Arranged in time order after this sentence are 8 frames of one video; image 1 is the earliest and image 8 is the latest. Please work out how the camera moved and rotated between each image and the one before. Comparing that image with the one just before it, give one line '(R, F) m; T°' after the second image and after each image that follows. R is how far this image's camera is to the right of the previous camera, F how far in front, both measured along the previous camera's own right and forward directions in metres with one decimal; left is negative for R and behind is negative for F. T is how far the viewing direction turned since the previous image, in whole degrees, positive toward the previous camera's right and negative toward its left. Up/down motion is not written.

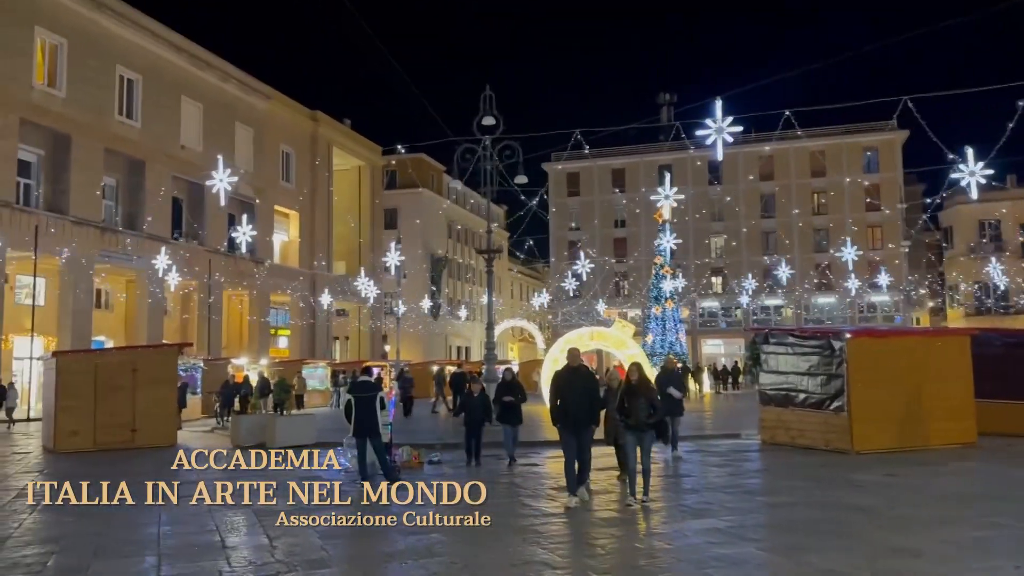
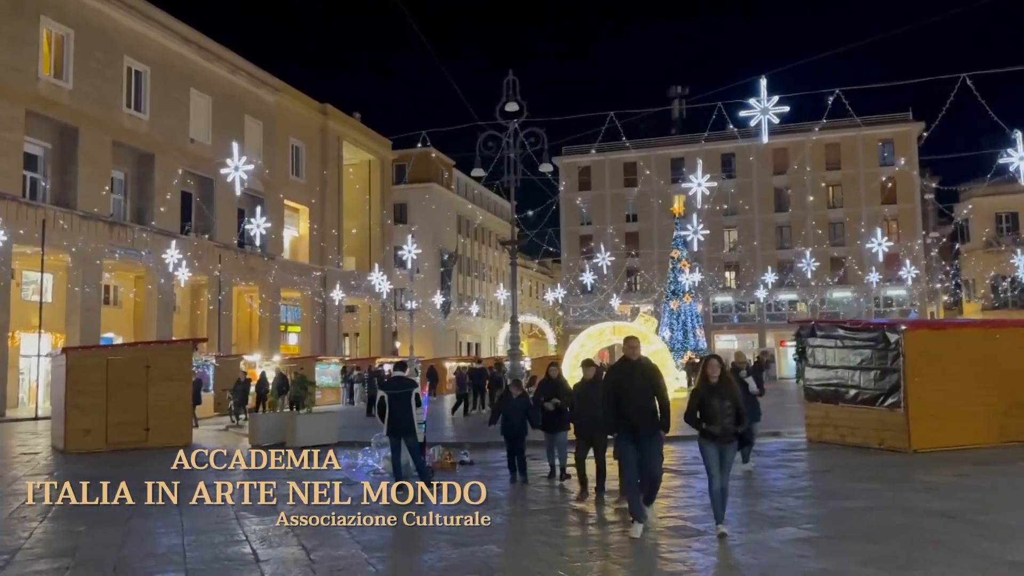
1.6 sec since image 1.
(-0.5, +0.8) m; 0°
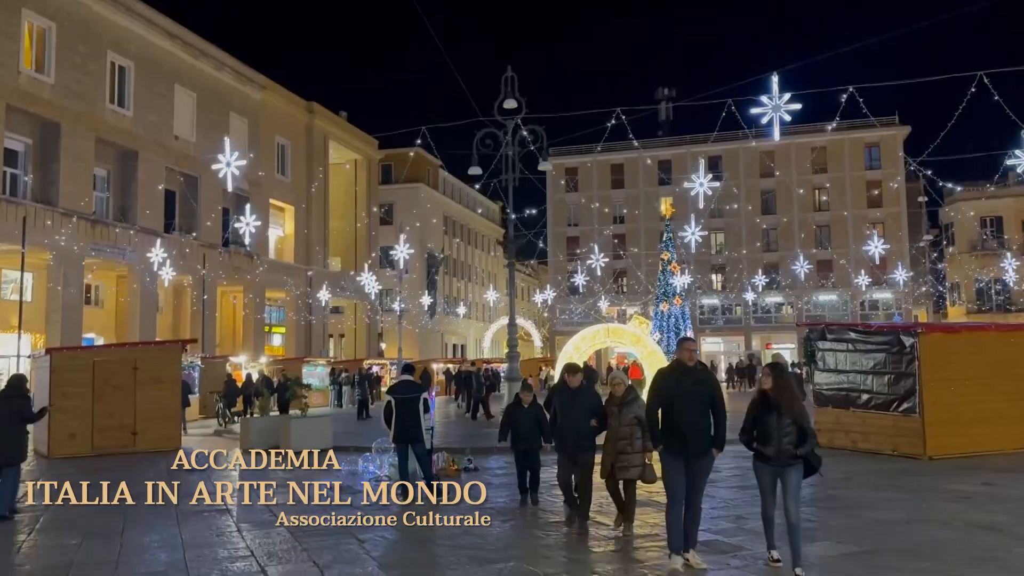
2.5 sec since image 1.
(-0.3, +0.5) m; +1°
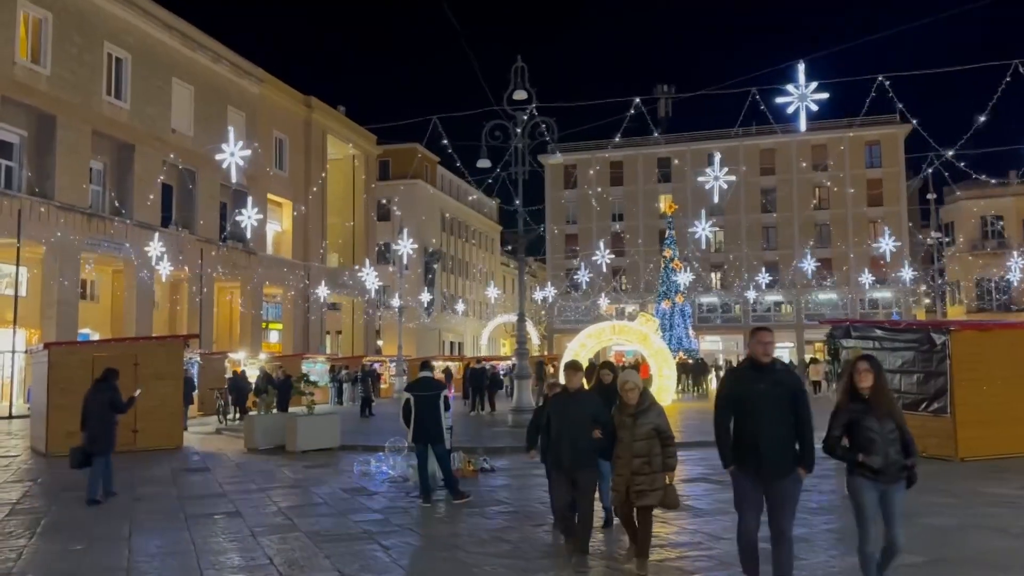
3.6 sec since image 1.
(-0.3, +0.5) m; 0°
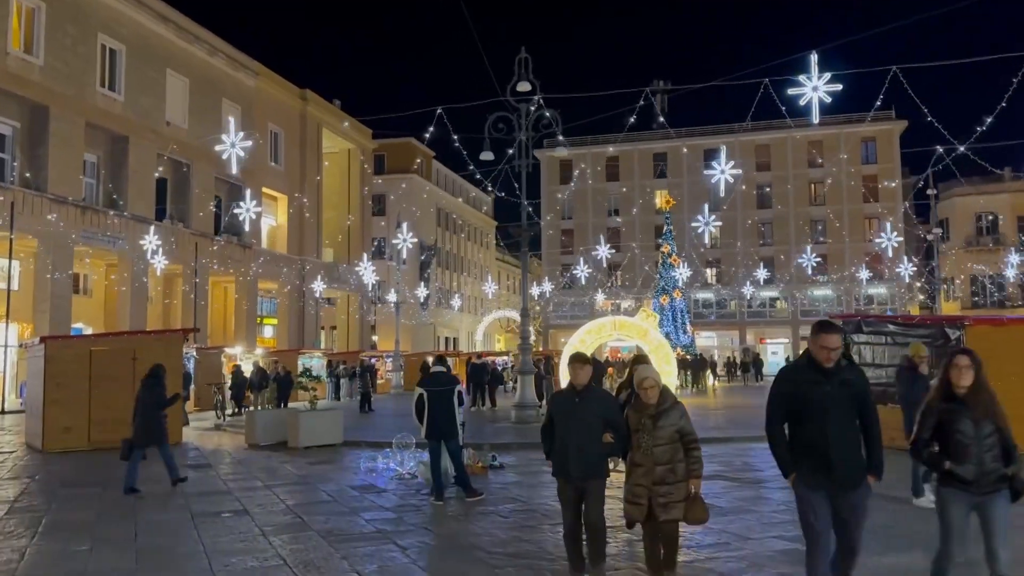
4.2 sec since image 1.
(-0.2, +0.2) m; 0°
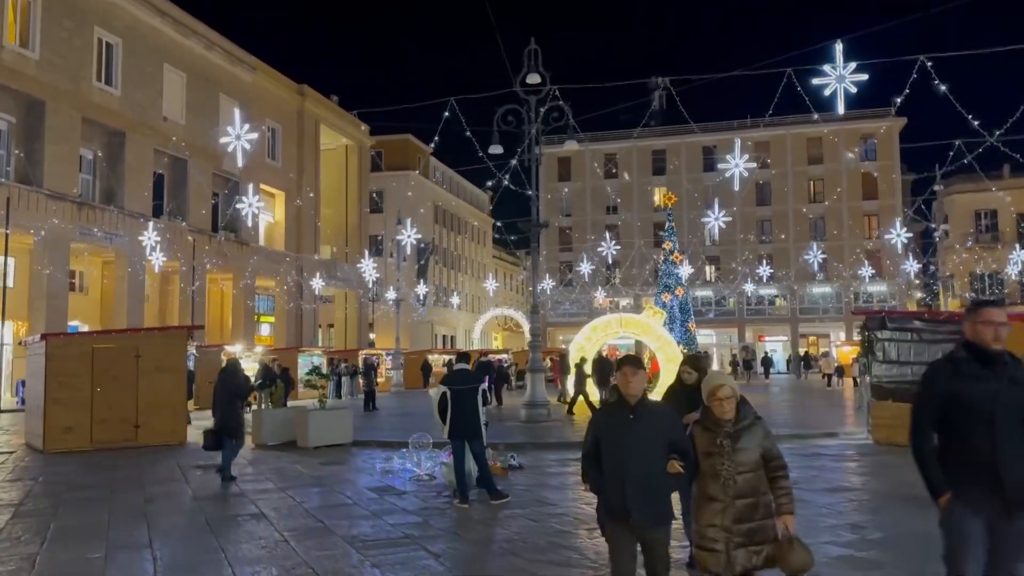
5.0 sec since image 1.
(-0.3, +0.4) m; 0°
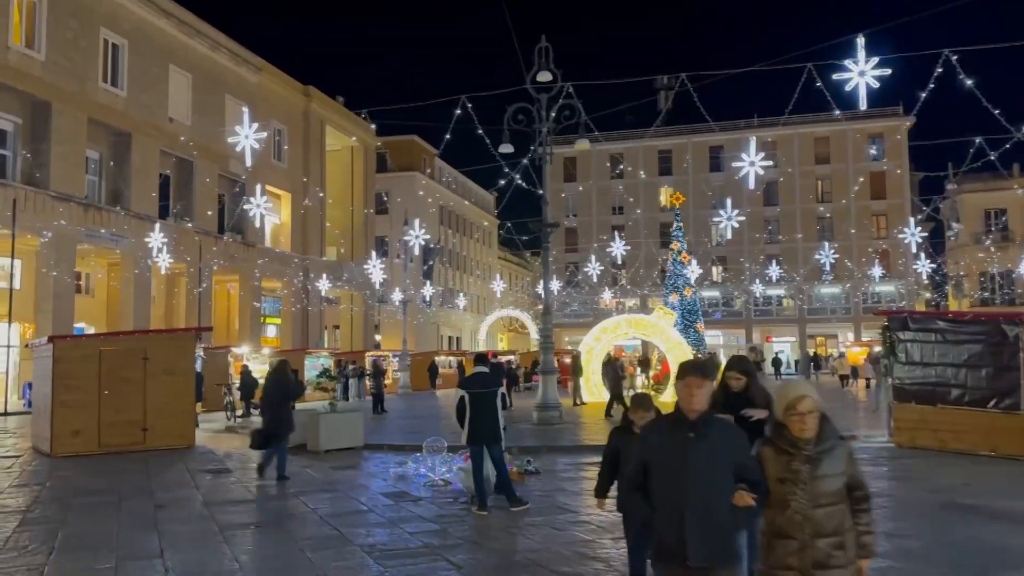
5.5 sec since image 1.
(-0.1, +0.3) m; 0°
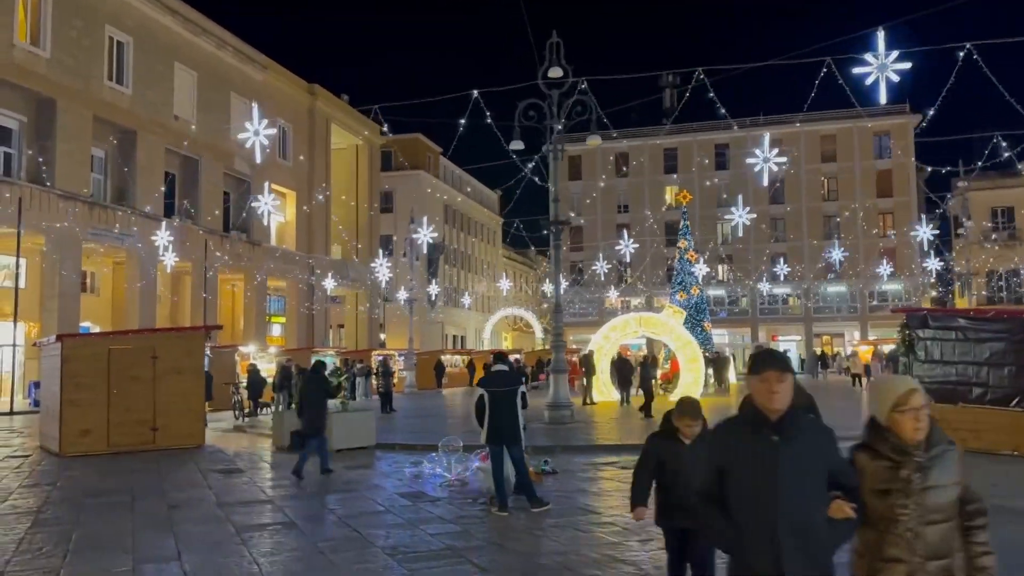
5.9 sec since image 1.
(-0.2, +0.2) m; 0°
